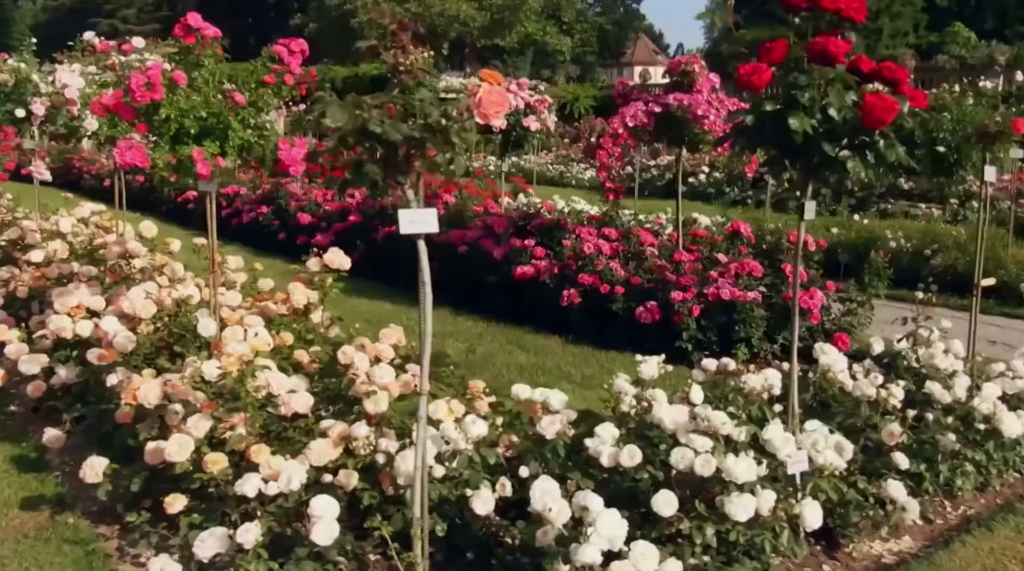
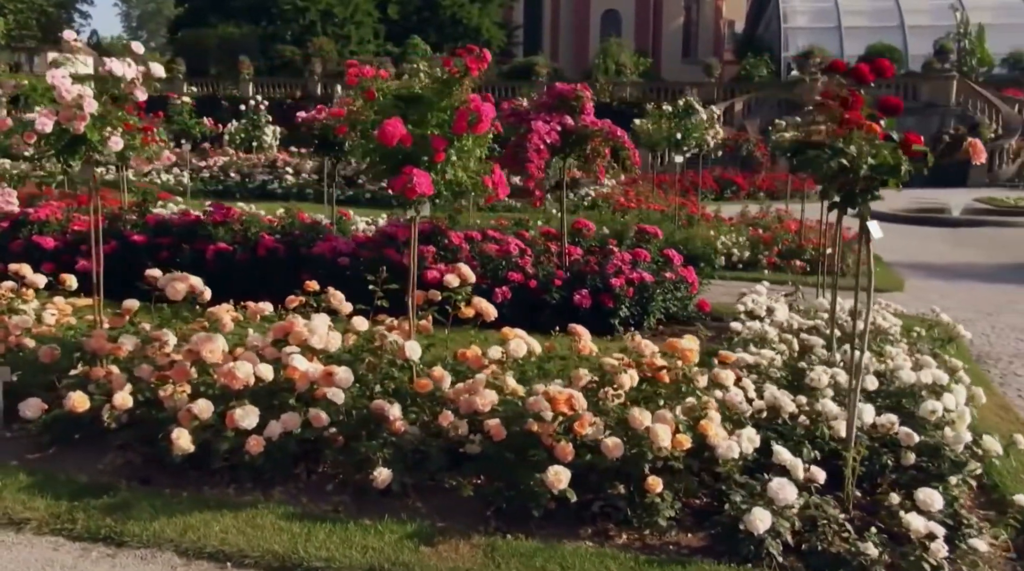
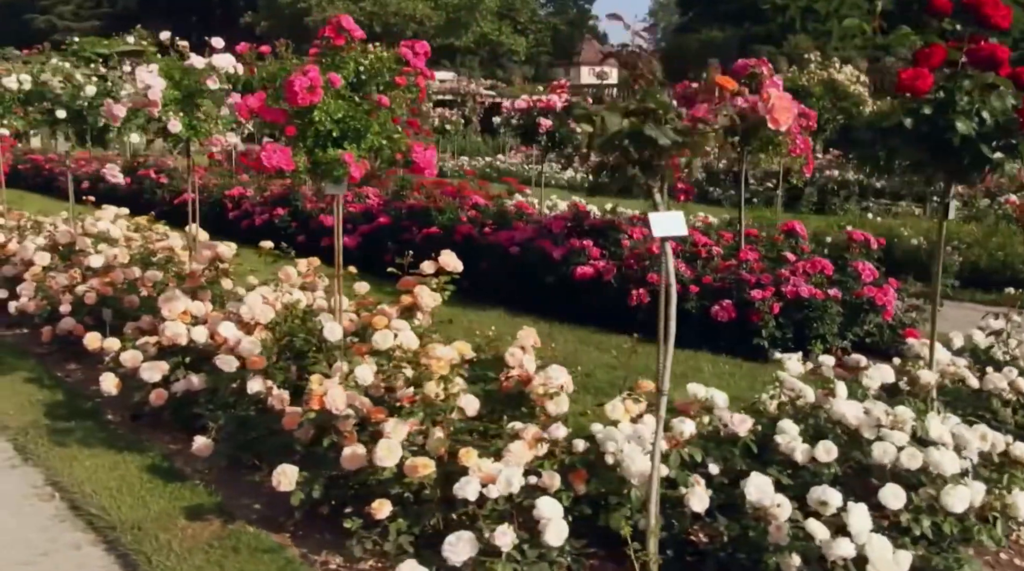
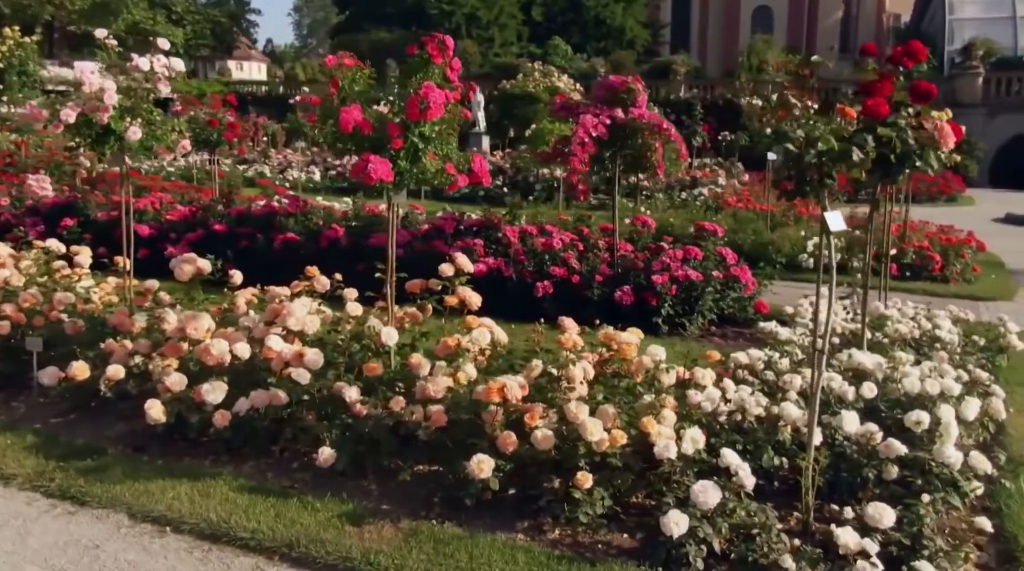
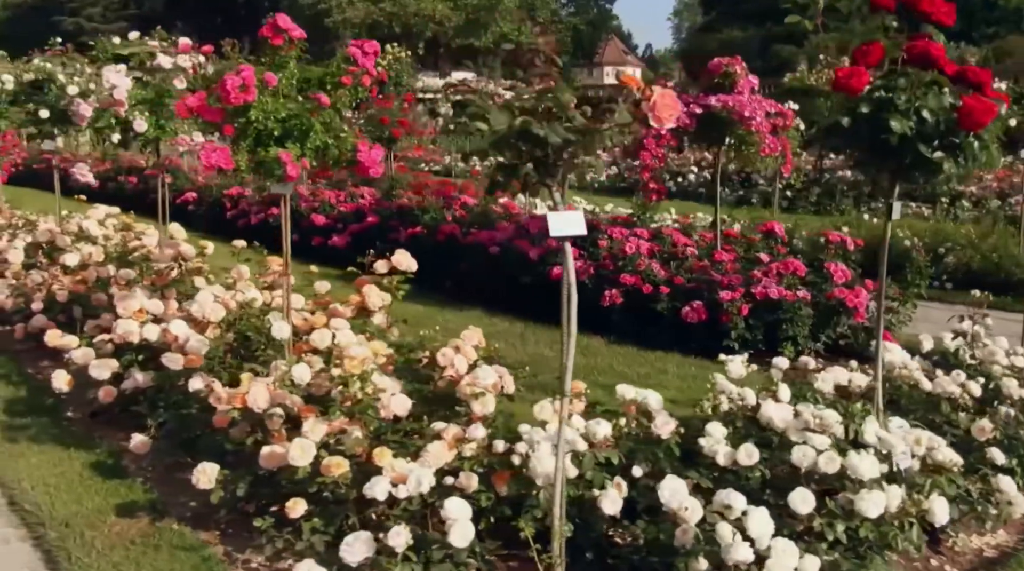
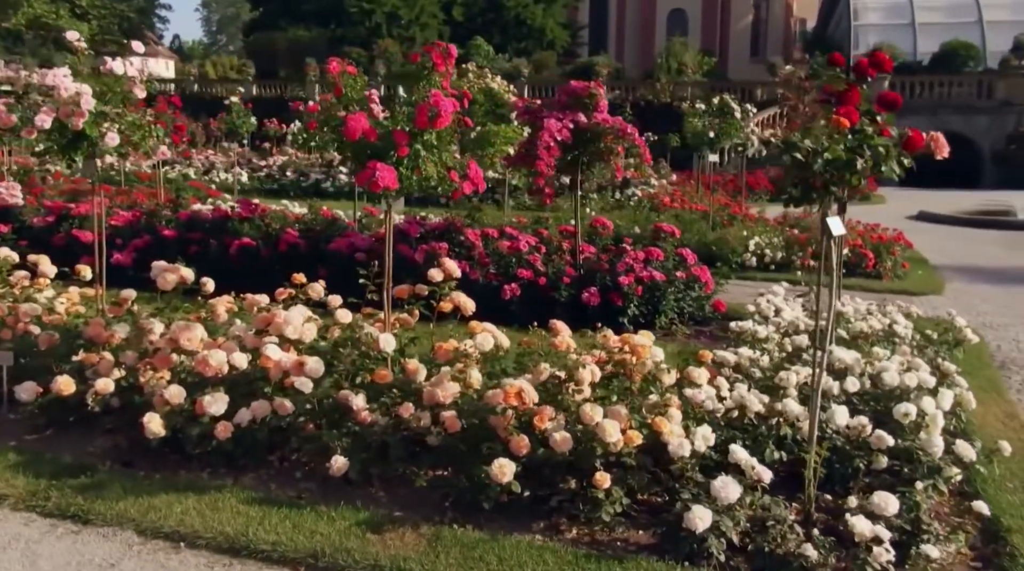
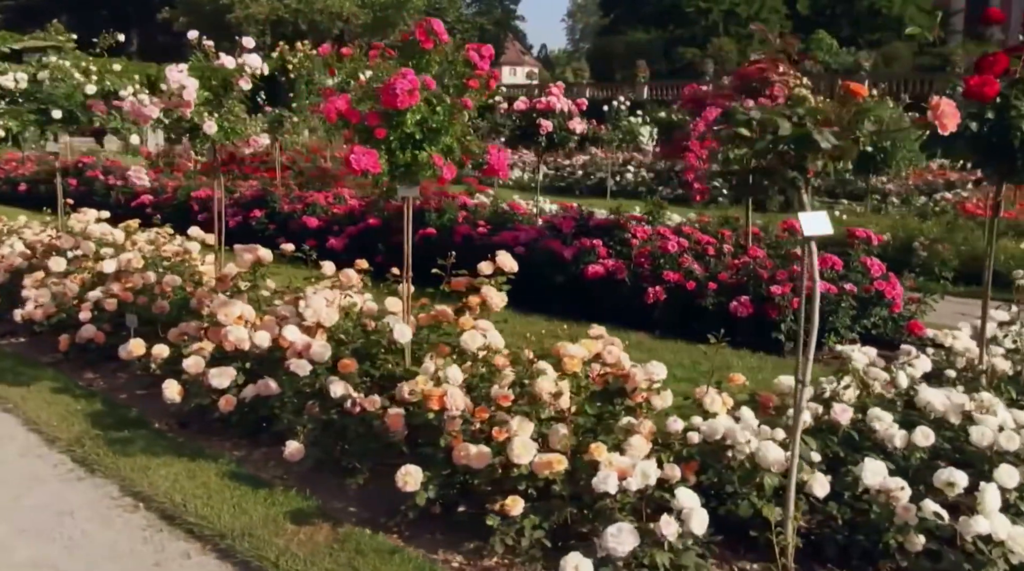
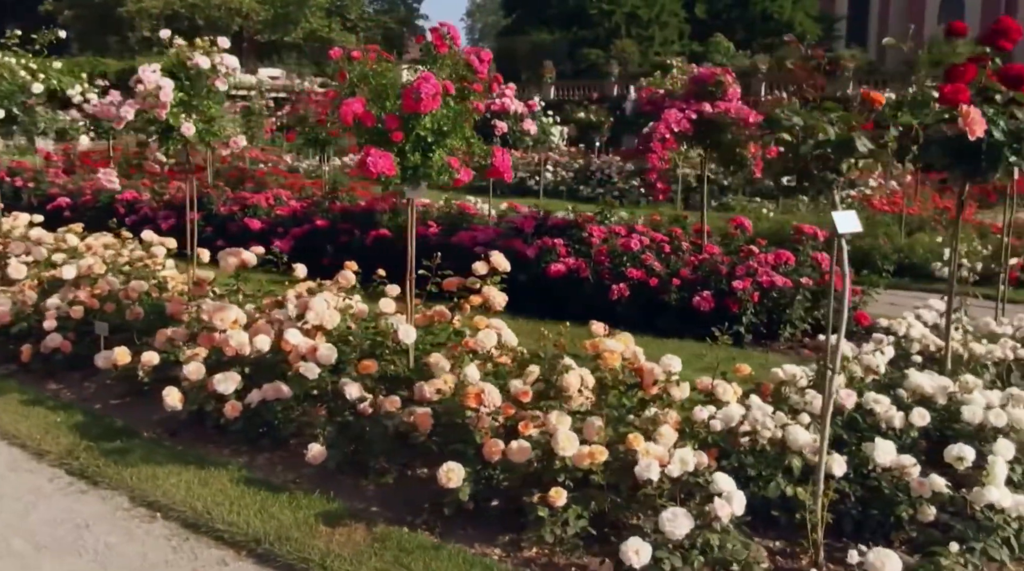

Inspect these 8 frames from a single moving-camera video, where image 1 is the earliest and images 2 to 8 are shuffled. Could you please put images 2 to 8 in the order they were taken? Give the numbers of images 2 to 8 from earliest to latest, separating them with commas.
5, 3, 7, 8, 4, 6, 2
